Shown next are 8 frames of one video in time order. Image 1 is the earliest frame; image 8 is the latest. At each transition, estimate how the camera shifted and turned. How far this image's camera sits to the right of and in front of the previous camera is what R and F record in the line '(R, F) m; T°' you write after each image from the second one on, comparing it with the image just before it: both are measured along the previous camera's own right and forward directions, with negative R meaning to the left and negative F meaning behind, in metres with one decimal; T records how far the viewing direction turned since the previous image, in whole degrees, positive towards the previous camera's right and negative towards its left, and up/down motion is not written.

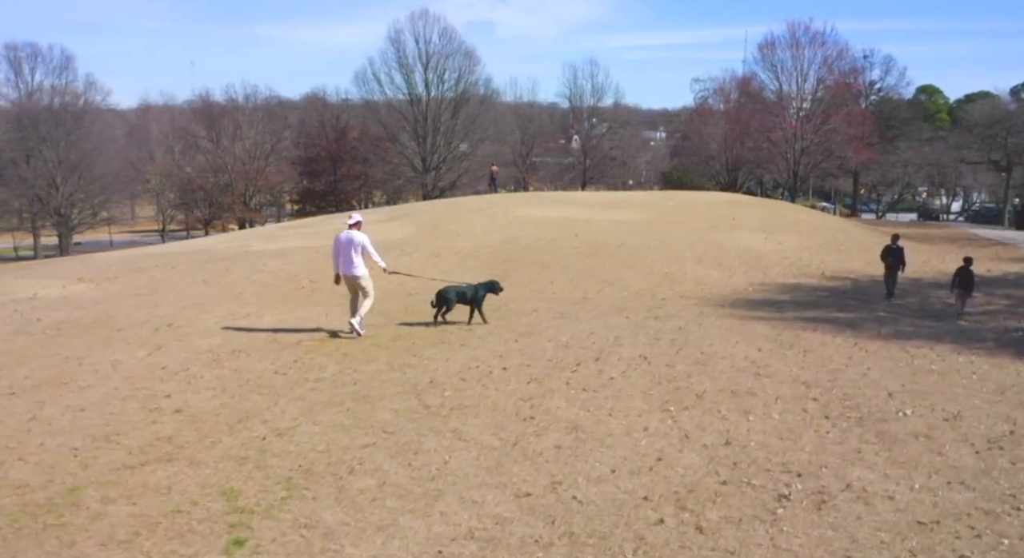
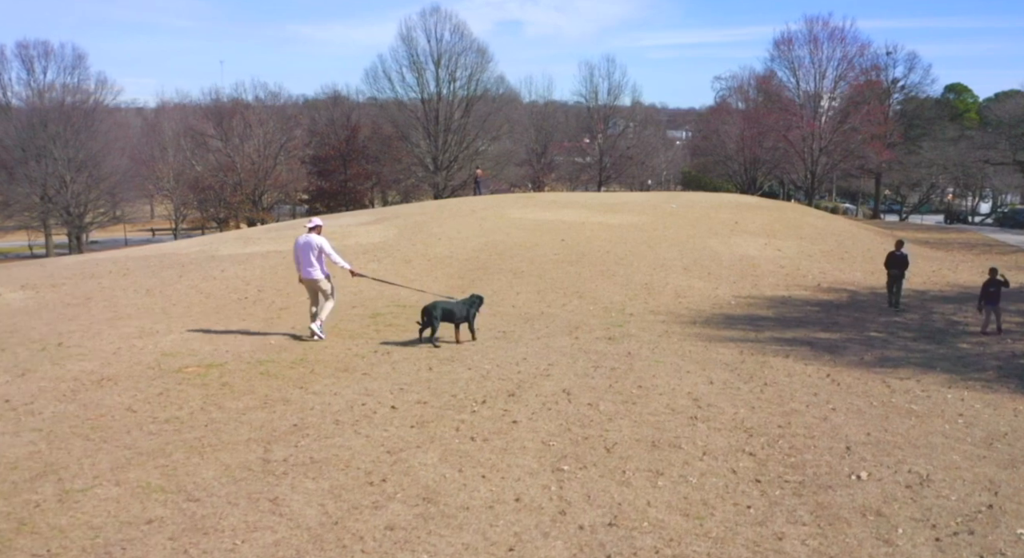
(+1.3, +1.5) m; -2°
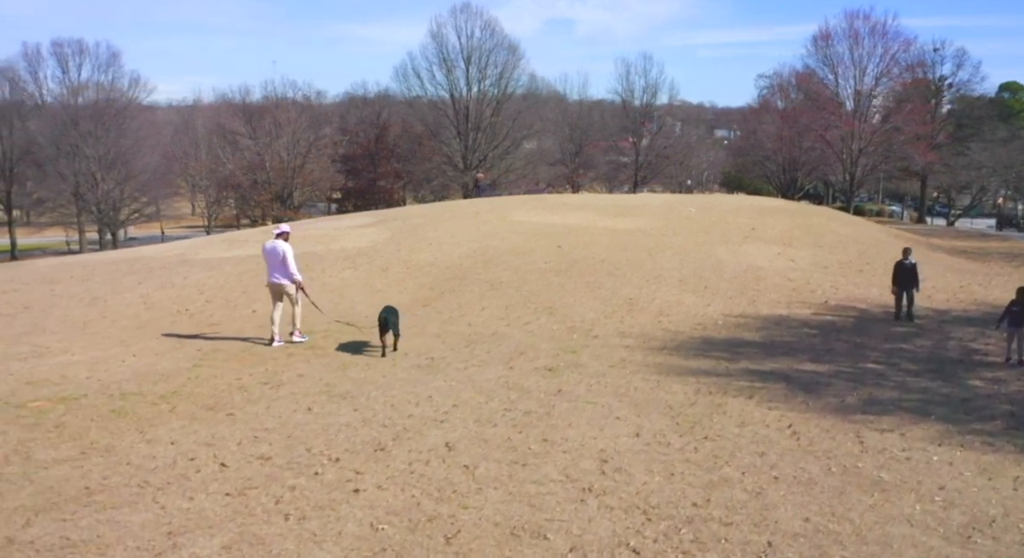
(+1.4, +1.6) m; -3°
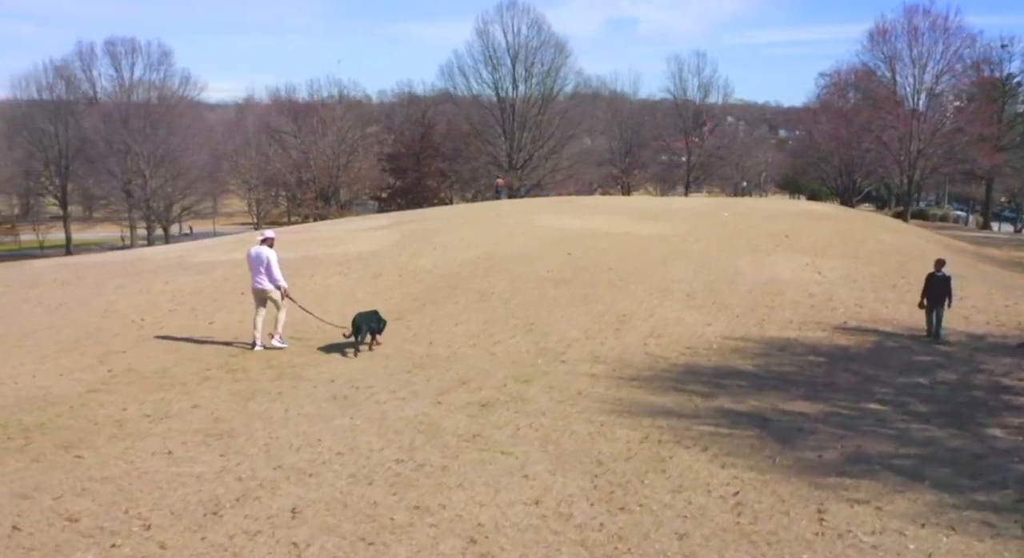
(+1.3, +1.4) m; -4°
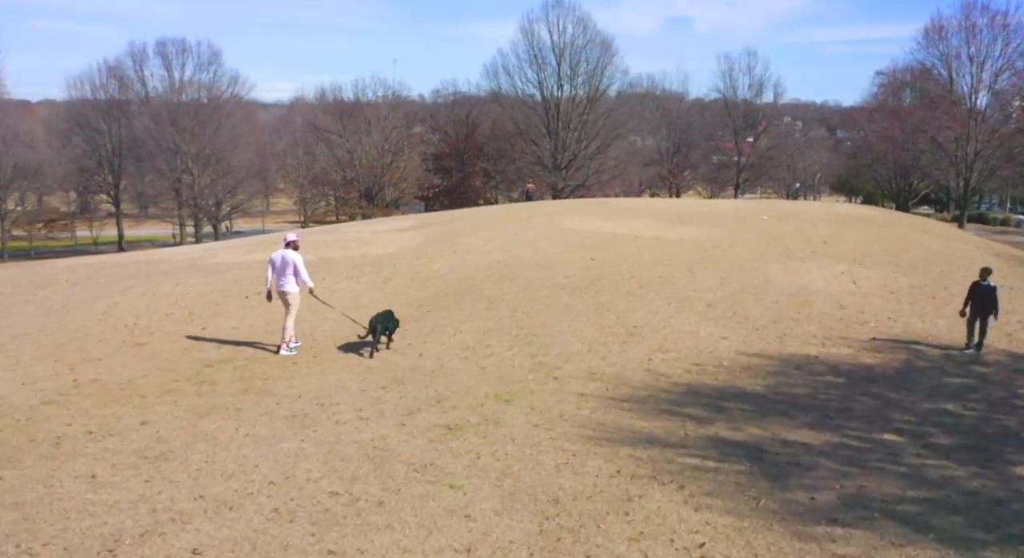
(+0.7, +0.7) m; -4°
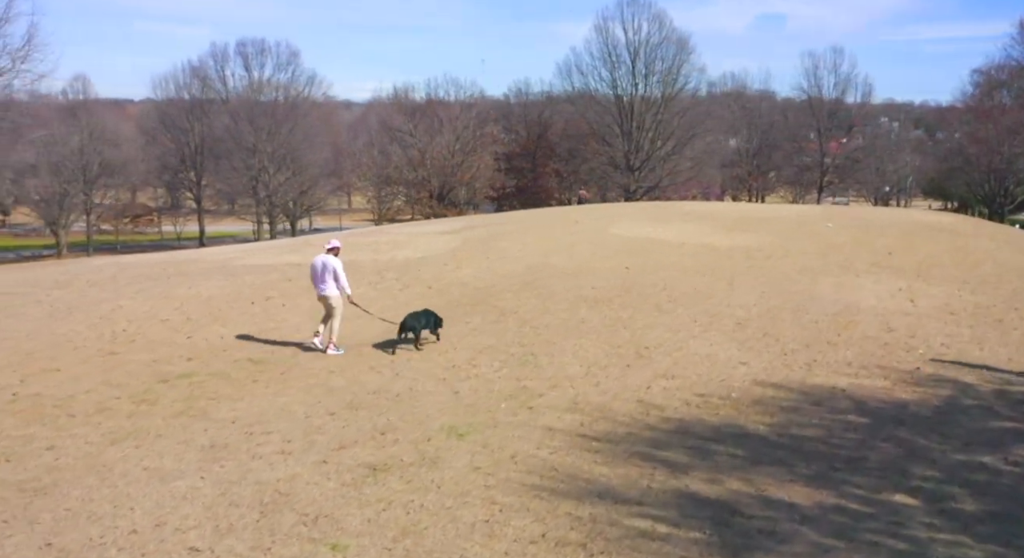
(+1.2, +1.1) m; -6°
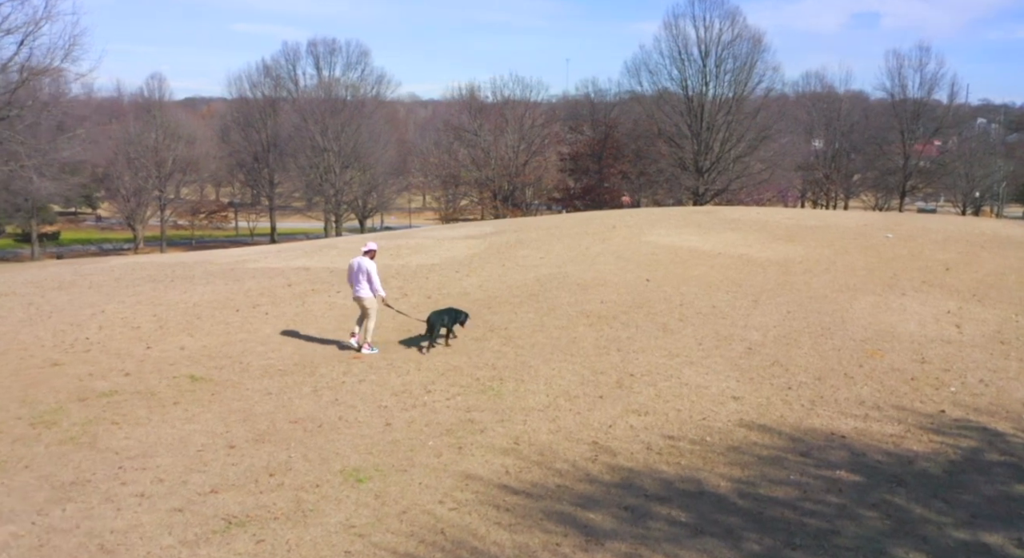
(+1.3, +1.2) m; -5°
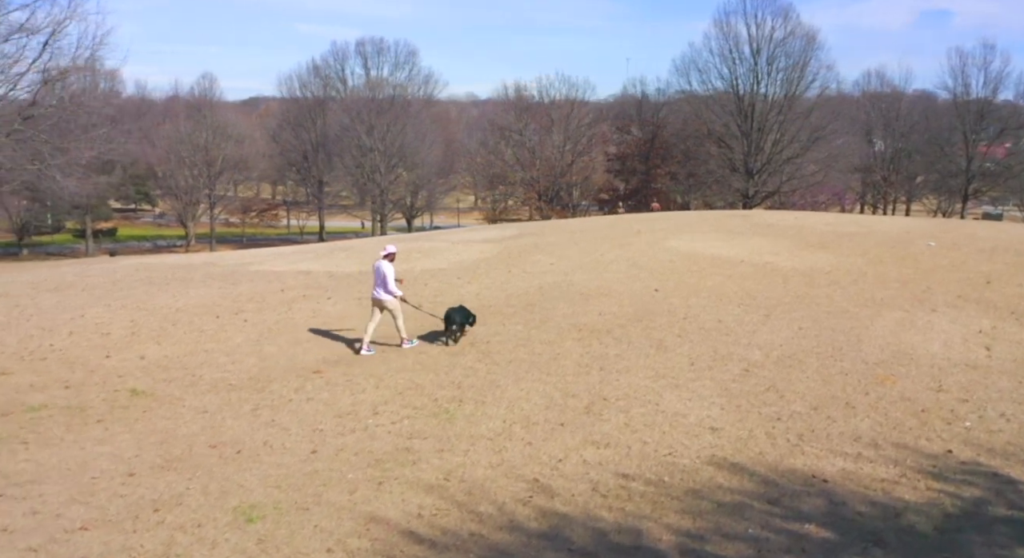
(+1.0, +0.9) m; -4°
